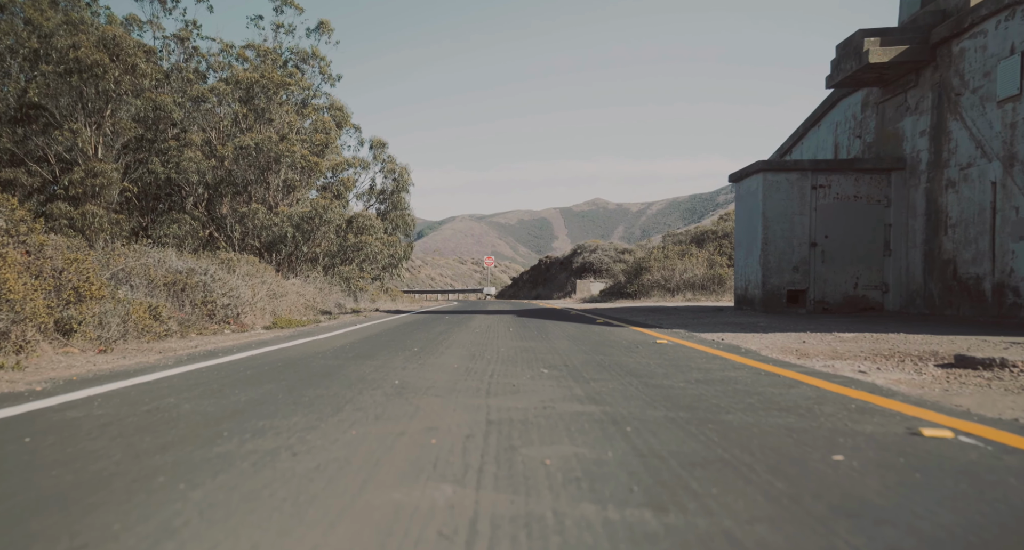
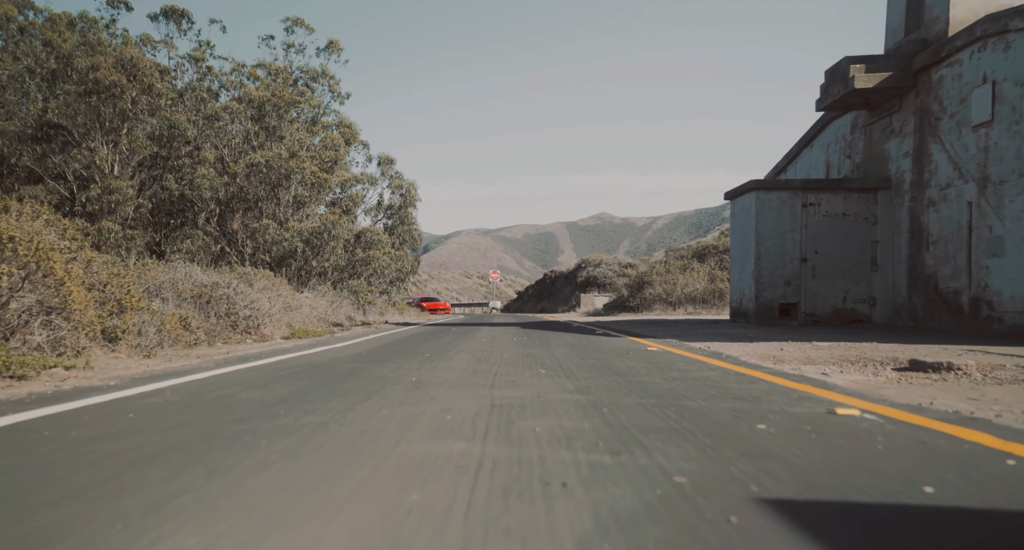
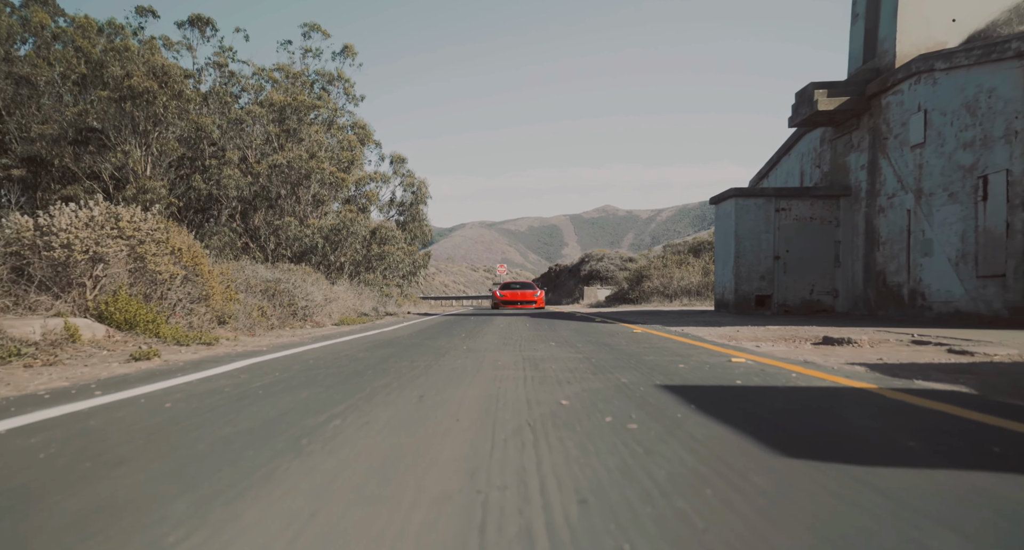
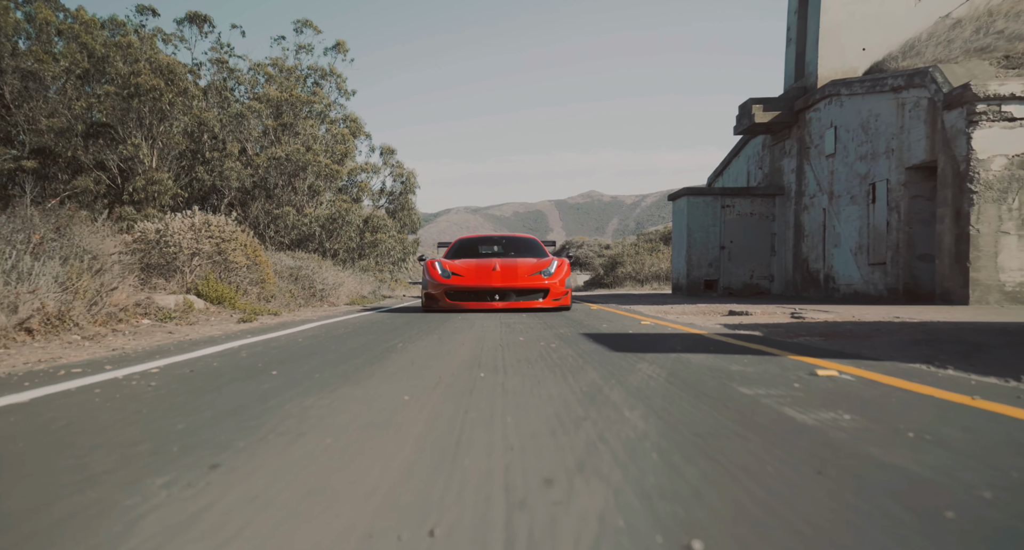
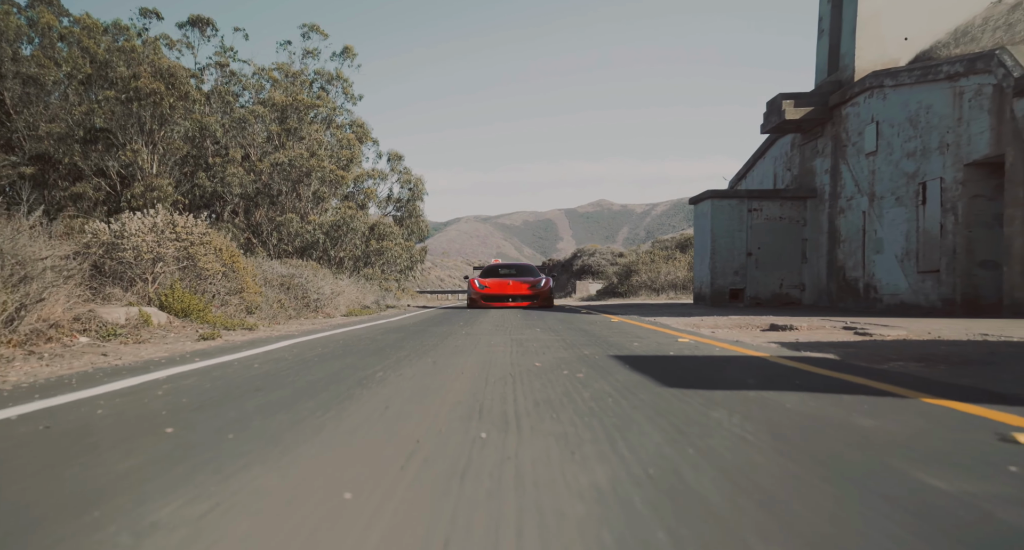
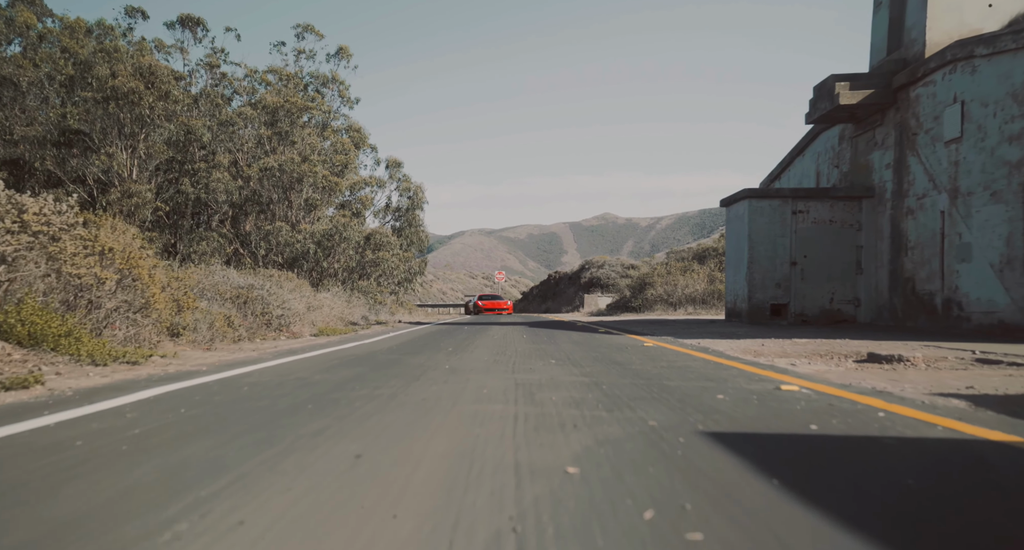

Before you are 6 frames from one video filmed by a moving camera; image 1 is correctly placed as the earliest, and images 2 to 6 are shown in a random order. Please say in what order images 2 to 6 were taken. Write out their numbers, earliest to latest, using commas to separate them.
2, 6, 3, 5, 4
